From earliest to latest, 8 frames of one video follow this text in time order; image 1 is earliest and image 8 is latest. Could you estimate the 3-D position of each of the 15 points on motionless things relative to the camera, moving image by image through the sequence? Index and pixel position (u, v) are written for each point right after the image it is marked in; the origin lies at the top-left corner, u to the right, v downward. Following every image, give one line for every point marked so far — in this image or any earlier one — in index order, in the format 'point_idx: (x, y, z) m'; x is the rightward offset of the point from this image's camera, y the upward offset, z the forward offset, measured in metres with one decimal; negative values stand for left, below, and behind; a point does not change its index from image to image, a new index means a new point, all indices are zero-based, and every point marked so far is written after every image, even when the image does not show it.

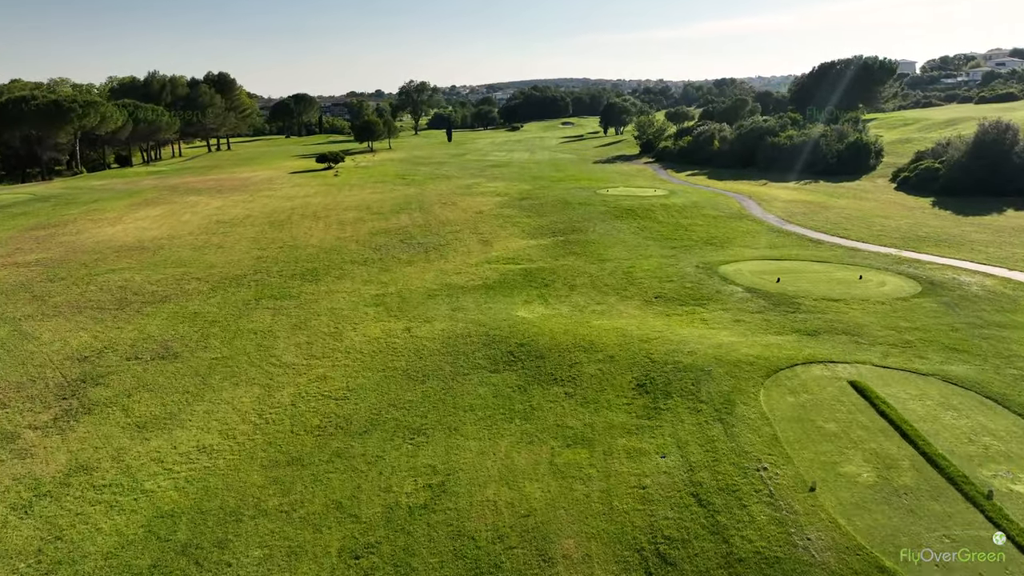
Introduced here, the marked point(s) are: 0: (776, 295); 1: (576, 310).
0: (+7.5, -0.2, +18.2) m
1: (+1.8, -0.7, +17.7) m
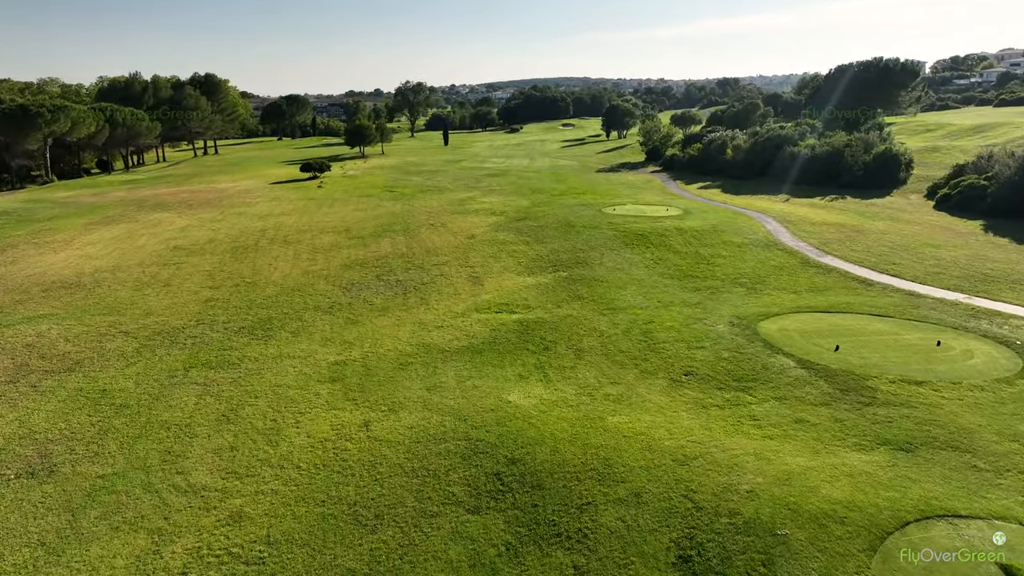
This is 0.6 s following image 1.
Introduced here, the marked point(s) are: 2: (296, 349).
0: (+7.2, -1.9, +14.2) m
1: (+1.6, -2.4, +13.7) m
2: (-5.9, -1.7, +17.5) m
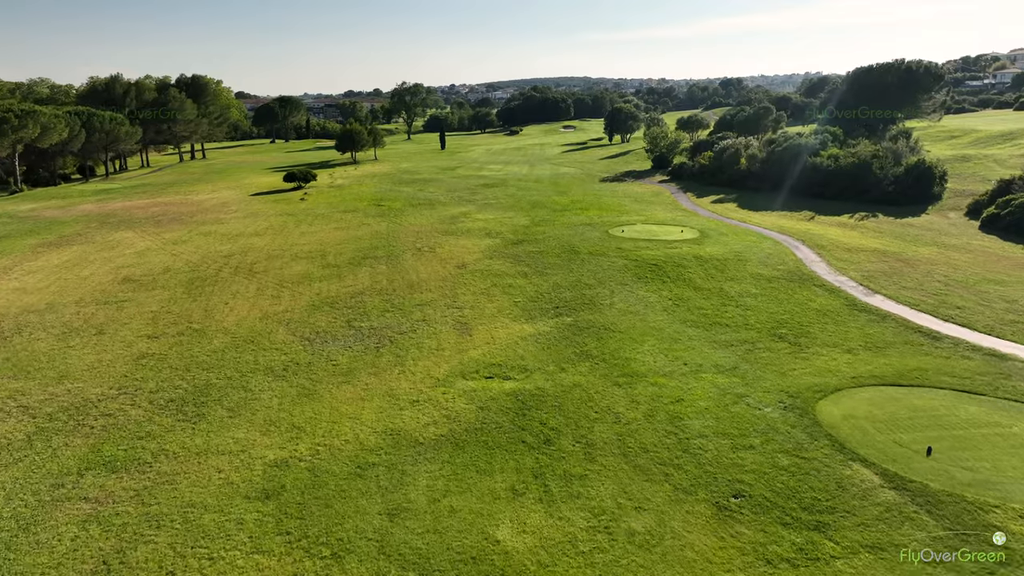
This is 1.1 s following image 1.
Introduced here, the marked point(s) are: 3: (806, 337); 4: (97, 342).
0: (+7.1, -3.5, +10.4) m
1: (+1.4, -3.9, +9.9) m
2: (-6.1, -3.2, +13.7) m
3: (+8.5, -1.4, +18.6) m
4: (-12.8, -1.7, +19.8) m
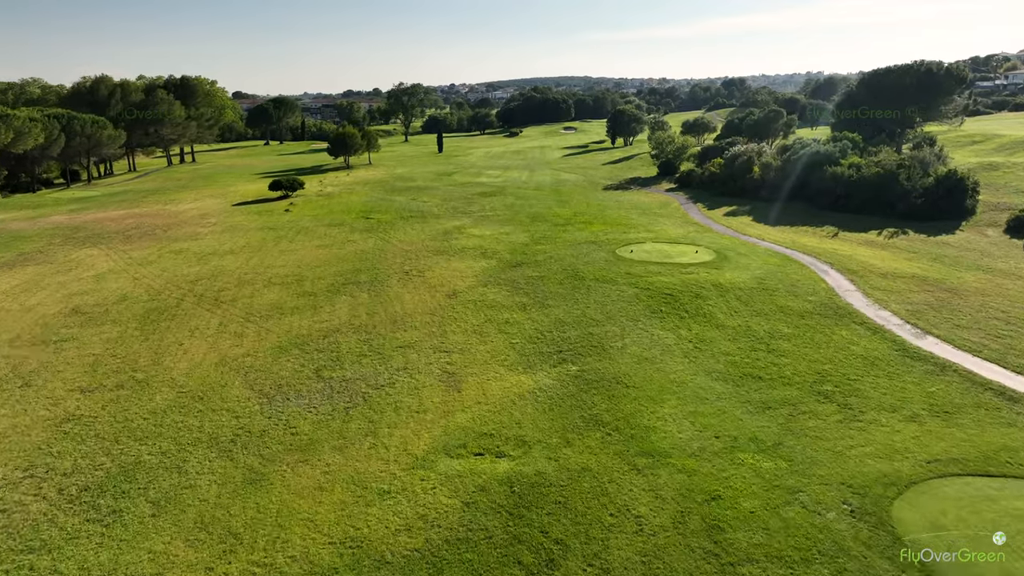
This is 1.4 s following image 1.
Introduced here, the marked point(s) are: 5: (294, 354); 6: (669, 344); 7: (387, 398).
0: (+7.0, -4.7, +7.4) m
1: (+1.3, -5.2, +7.0) m
2: (-6.2, -4.5, +10.8) m
3: (+8.4, -2.7, +15.6) m
4: (-12.9, -2.9, +16.8) m
5: (-6.6, -2.0, +19.4) m
6: (+4.7, -1.7, +19.4) m
7: (-3.2, -2.8, +16.4) m
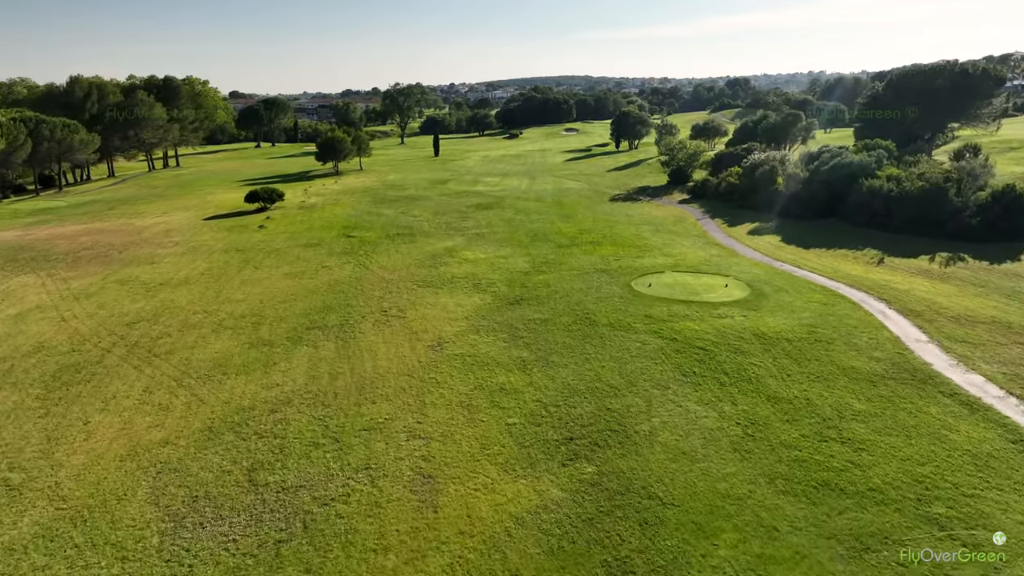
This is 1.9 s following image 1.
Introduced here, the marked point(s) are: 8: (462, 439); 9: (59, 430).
0: (+6.9, -6.3, +3.0) m
1: (+1.2, -6.8, +2.5) m
2: (-6.3, -6.0, +6.4) m
3: (+8.3, -4.2, +11.2) m
4: (-13.0, -4.5, +12.4) m
5: (-6.7, -3.6, +14.9) m
6: (+4.6, -3.3, +15.0) m
7: (-3.3, -4.4, +12.0) m
8: (-1.1, -3.4, +15.1) m
9: (-11.0, -3.5, +15.7) m
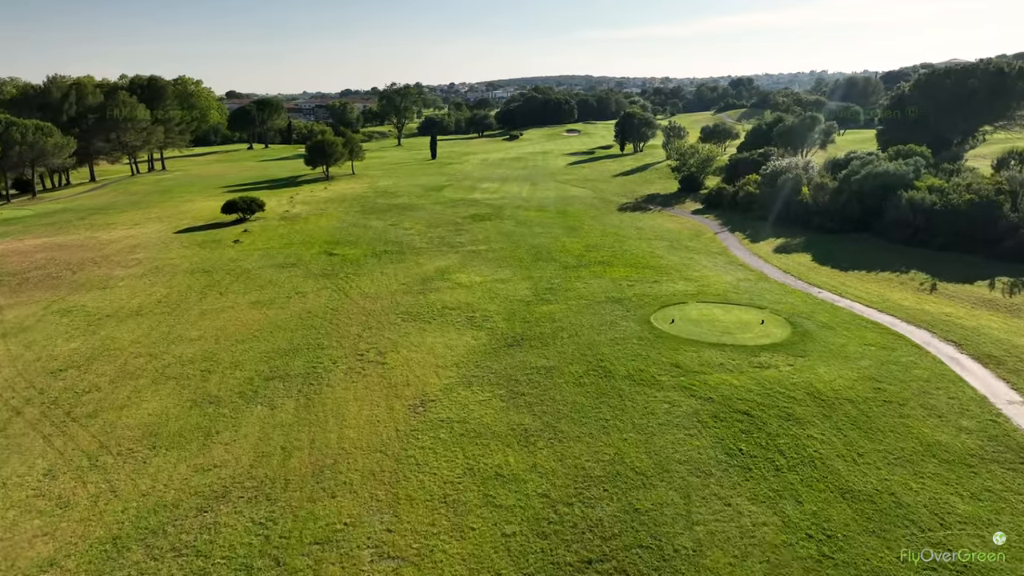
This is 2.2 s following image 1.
0: (+6.8, -7.5, -0.7) m
1: (+1.1, -8.0, -1.2) m
2: (-6.3, -7.3, +2.6) m
3: (+8.3, -5.5, +7.5) m
4: (-13.0, -5.7, +8.7) m
5: (-6.7, -4.8, +11.2) m
6: (+4.6, -4.5, +11.3) m
7: (-3.3, -5.6, +8.3) m
8: (-1.2, -4.7, +11.3) m
9: (-11.0, -4.7, +12.0) m
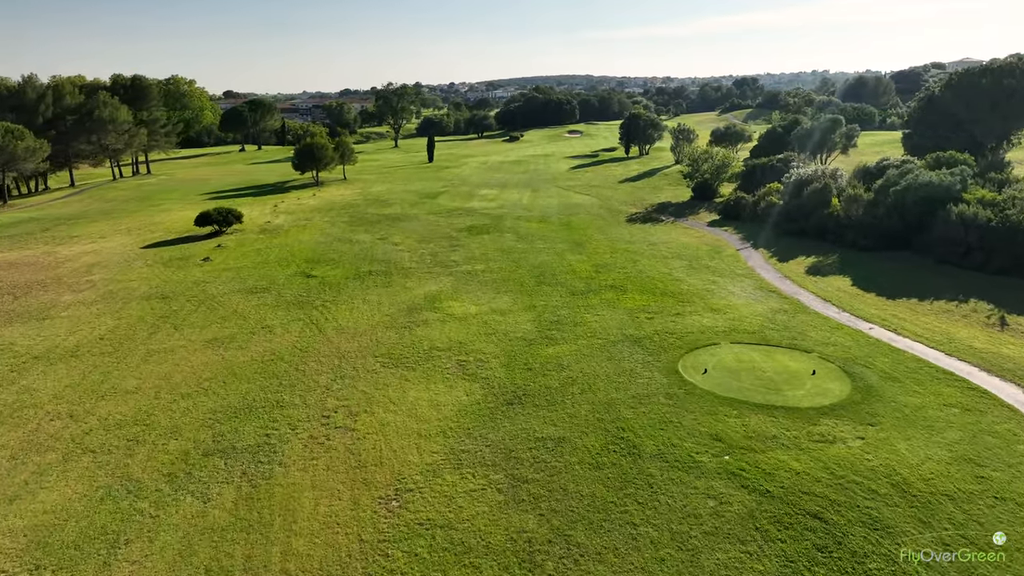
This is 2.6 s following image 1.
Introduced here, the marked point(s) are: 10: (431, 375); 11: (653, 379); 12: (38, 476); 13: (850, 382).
0: (+6.8, -8.8, -4.4) m
1: (+1.1, -9.2, -4.9) m
2: (-6.3, -8.5, -1.1) m
3: (+8.3, -6.7, +3.8) m
4: (-13.0, -6.9, +5.0) m
5: (-6.7, -6.0, +7.5) m
6: (+4.6, -5.7, +7.6) m
7: (-3.3, -6.8, +4.6) m
8: (-1.2, -5.9, +7.6) m
9: (-11.1, -5.9, +8.2) m
10: (-2.4, -2.5, +18.9) m
11: (+3.9, -2.5, +17.9) m
12: (-10.4, -4.1, +14.3) m
13: (+9.2, -2.5, +17.4) m
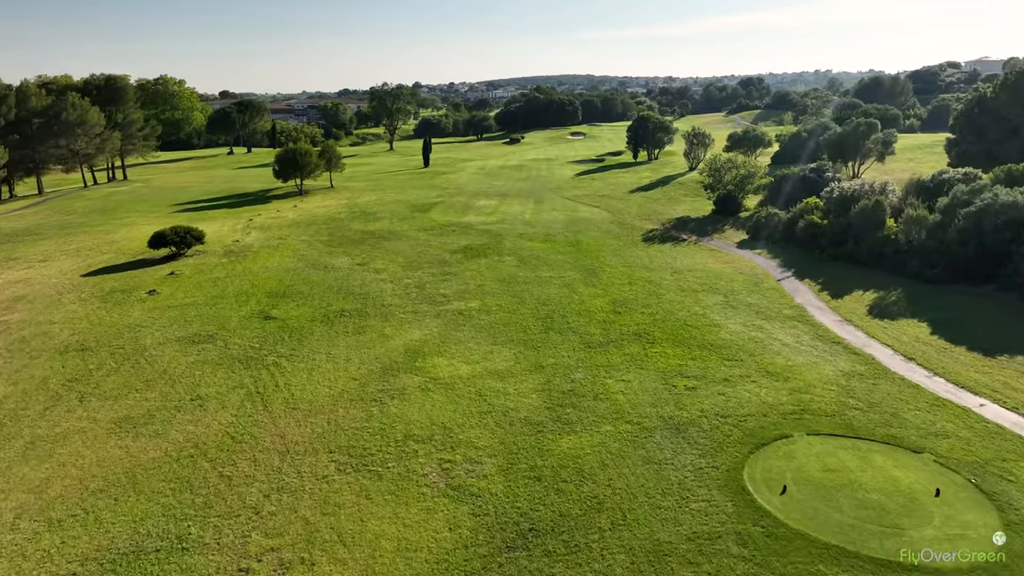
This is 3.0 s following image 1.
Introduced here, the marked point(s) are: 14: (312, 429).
0: (+6.8, -10.5, -9.6) m
1: (+1.2, -11.0, -10.1) m
2: (-6.3, -10.2, -6.3) m
3: (+8.3, -8.4, -1.5) m
4: (-13.0, -8.6, -0.2) m
5: (-6.7, -7.7, +2.3) m
6: (+4.7, -7.4, +2.4) m
7: (-3.3, -8.5, -0.6) m
8: (-1.1, -7.6, +2.4) m
9: (-11.0, -7.6, +3.0) m
10: (-2.4, -4.2, +13.7) m
11: (+4.0, -4.2, +12.6) m
12: (-10.4, -5.8, +9.1) m
13: (+9.2, -4.2, +12.2) m
14: (-5.0, -3.5, +16.7) m
